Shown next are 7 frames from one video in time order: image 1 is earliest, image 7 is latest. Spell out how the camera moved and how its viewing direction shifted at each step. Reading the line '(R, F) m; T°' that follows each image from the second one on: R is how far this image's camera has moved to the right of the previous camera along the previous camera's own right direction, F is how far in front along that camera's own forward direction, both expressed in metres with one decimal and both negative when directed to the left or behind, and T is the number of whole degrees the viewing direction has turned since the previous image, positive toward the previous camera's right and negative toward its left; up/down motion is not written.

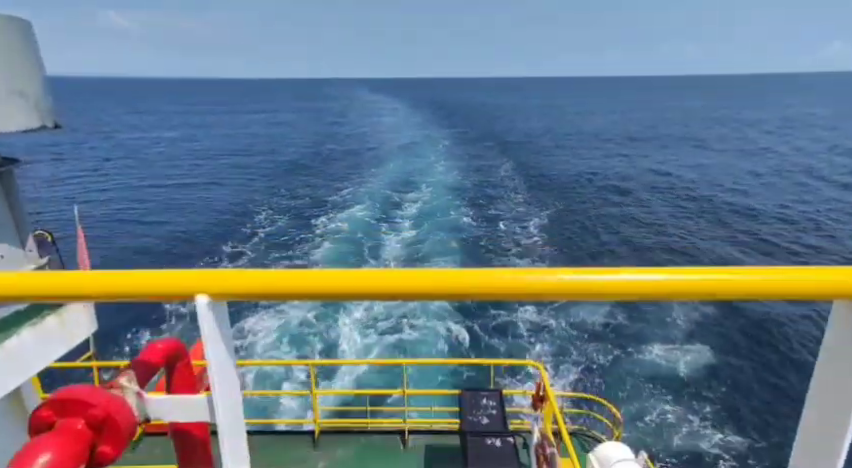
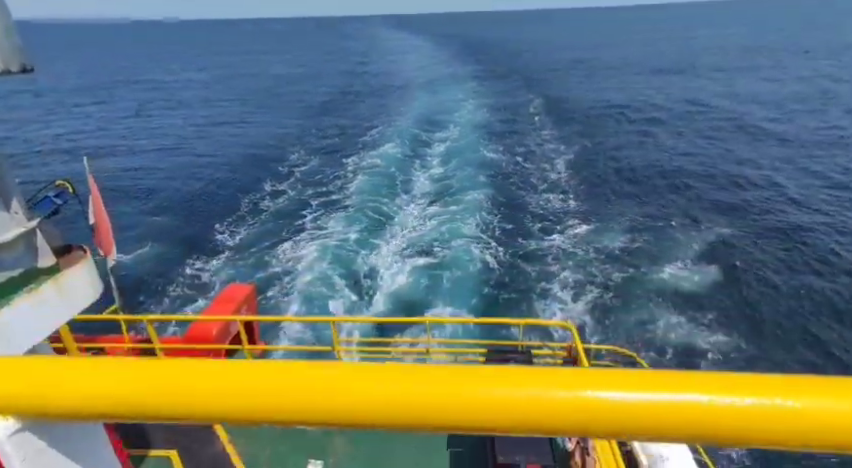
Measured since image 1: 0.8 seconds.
(0.0, +0.6) m; -3°
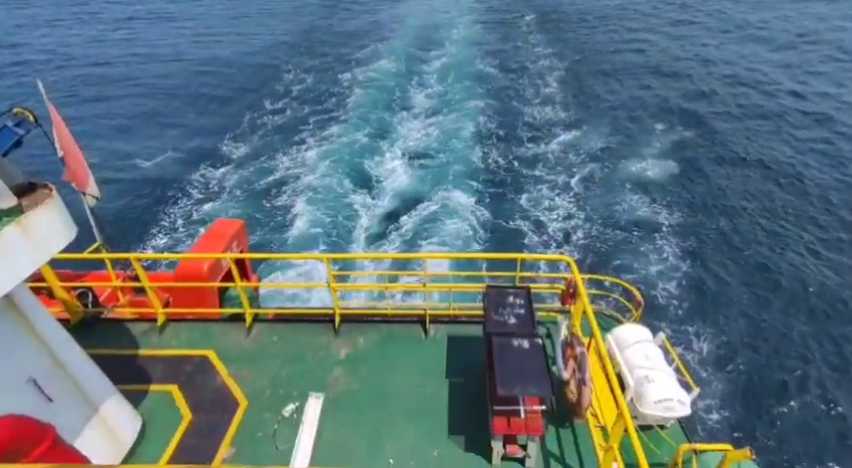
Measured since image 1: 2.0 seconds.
(-0.1, +0.4) m; +1°
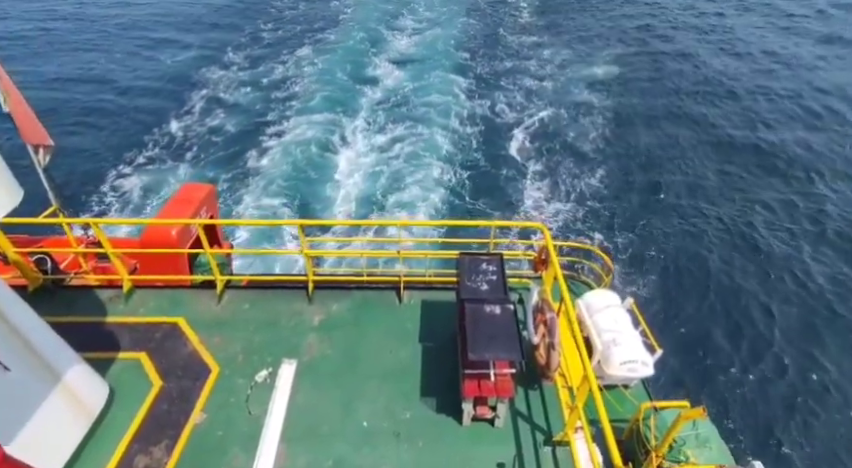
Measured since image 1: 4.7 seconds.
(0.0, 0.0) m; +3°
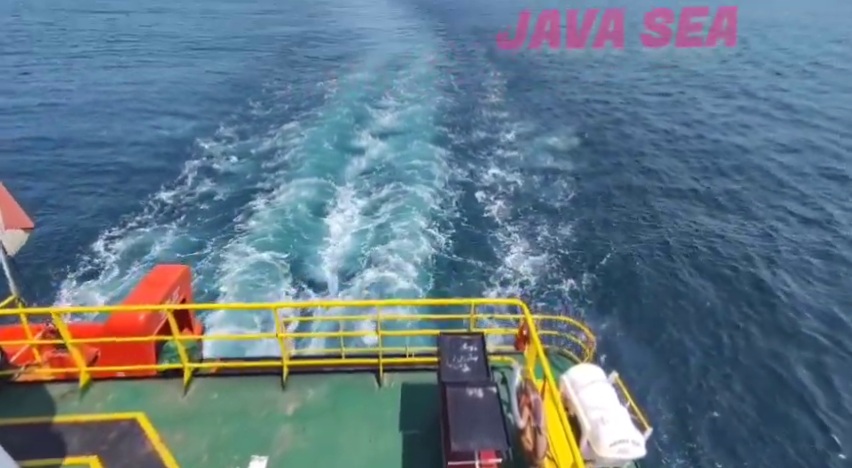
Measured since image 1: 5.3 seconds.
(0.0, +0.1) m; +2°
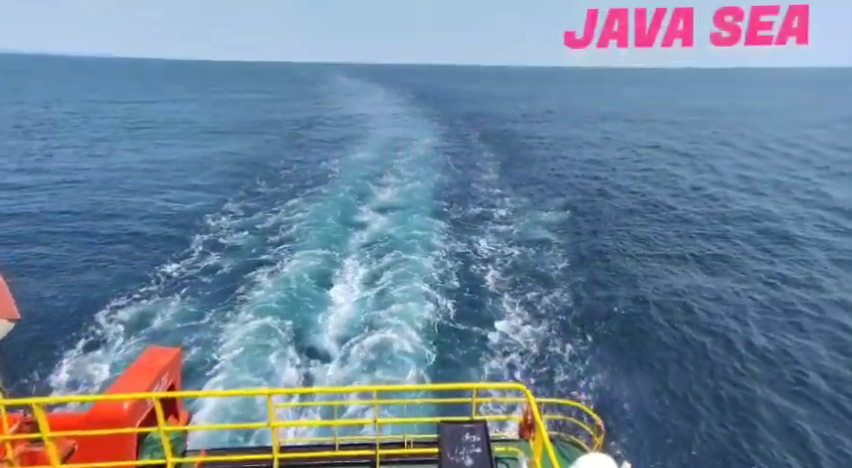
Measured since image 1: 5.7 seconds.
(0.0, +0.1) m; 0°
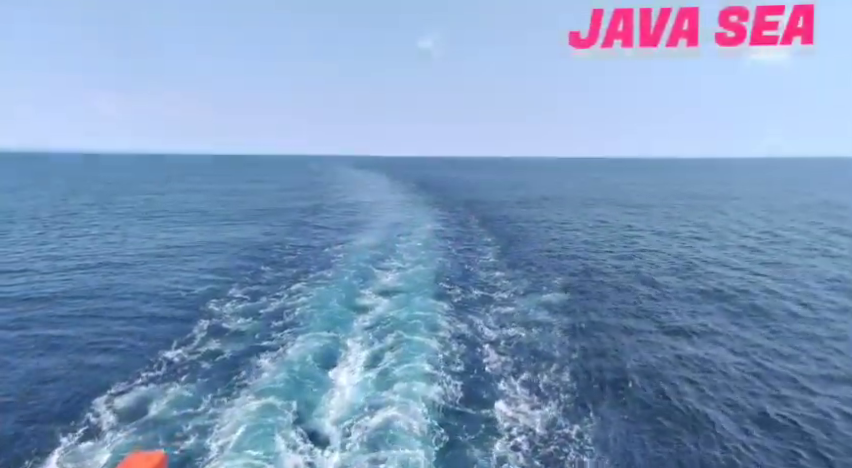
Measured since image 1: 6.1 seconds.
(+0.1, -1.8) m; 0°
